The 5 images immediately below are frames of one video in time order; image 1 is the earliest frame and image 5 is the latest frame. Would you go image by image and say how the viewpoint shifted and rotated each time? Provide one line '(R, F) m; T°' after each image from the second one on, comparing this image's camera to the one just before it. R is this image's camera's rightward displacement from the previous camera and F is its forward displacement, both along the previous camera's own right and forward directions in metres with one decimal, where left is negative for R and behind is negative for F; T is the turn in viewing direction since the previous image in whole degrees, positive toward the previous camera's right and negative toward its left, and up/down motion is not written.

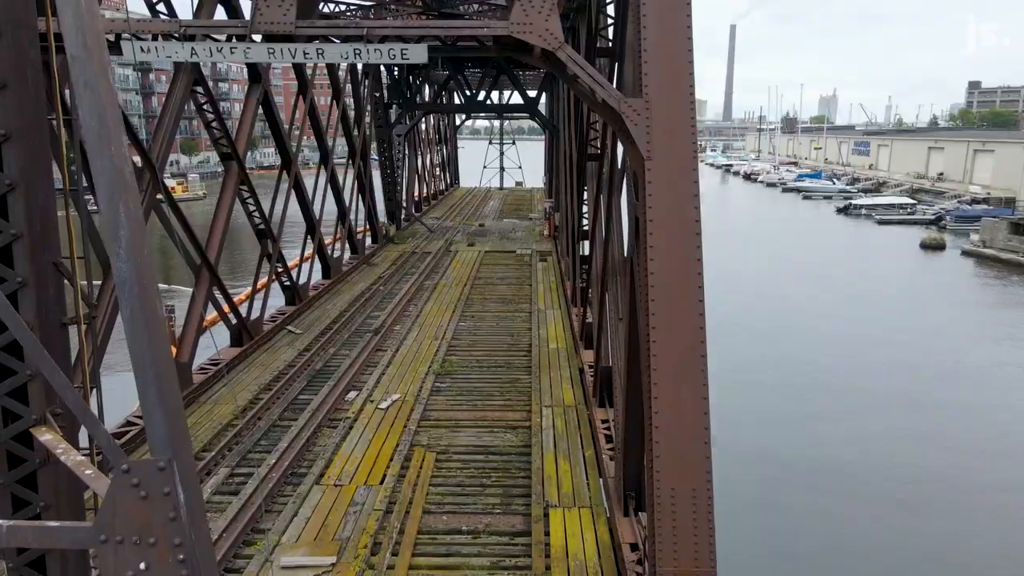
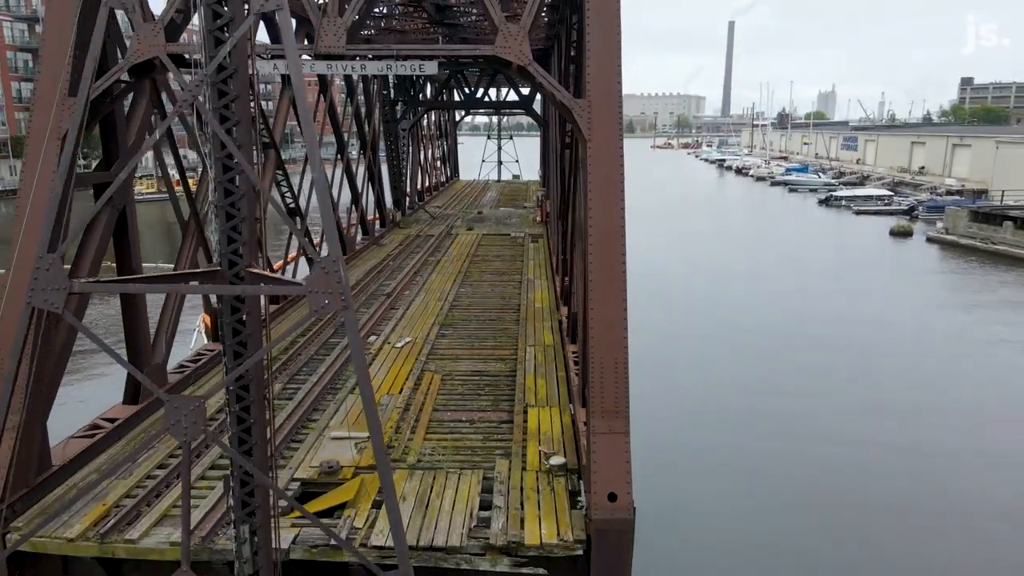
(+0.1, -2.0) m; 0°
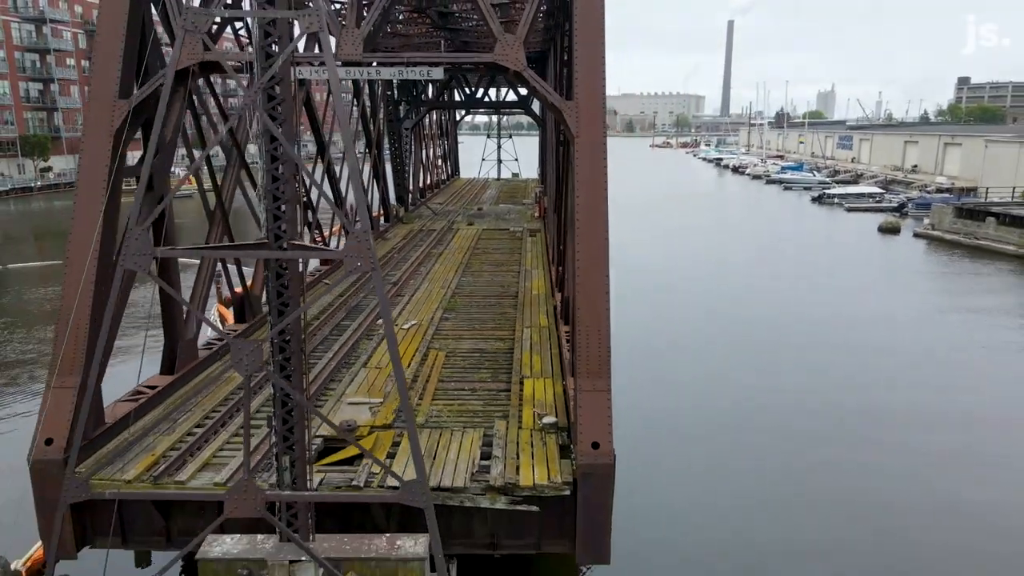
(0.0, -0.9) m; 0°
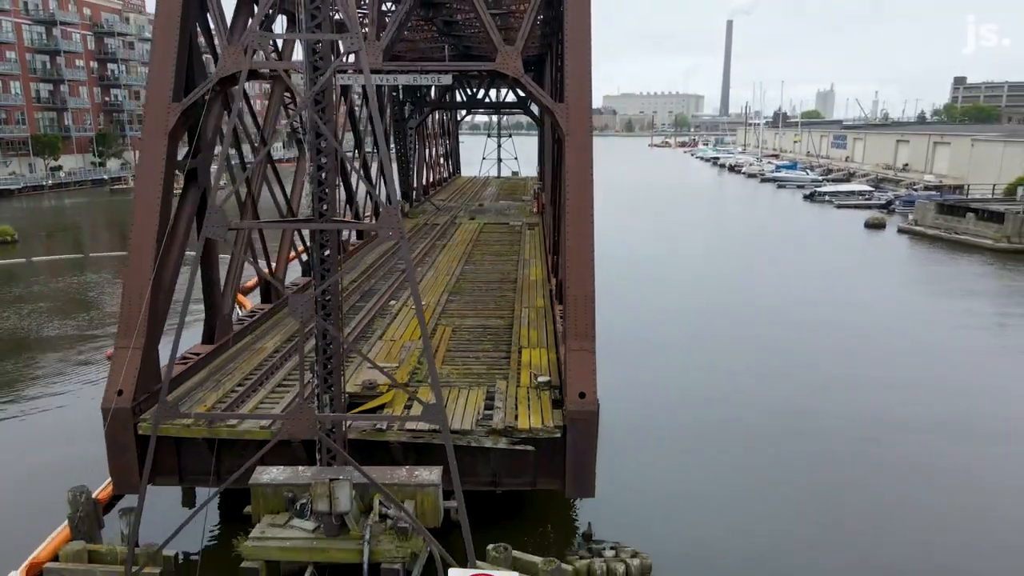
(0.0, -1.2) m; 0°
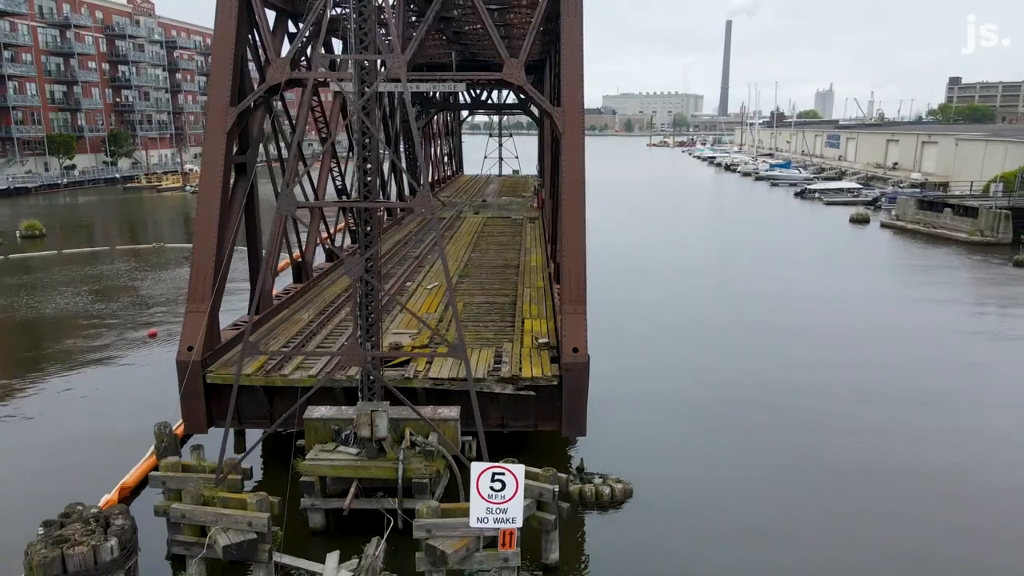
(-0.1, -1.5) m; 0°
